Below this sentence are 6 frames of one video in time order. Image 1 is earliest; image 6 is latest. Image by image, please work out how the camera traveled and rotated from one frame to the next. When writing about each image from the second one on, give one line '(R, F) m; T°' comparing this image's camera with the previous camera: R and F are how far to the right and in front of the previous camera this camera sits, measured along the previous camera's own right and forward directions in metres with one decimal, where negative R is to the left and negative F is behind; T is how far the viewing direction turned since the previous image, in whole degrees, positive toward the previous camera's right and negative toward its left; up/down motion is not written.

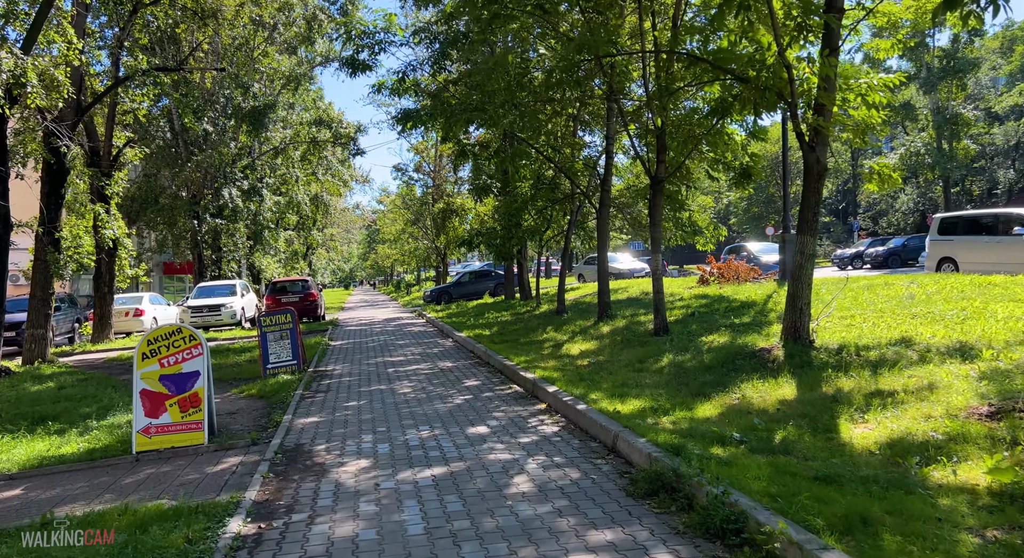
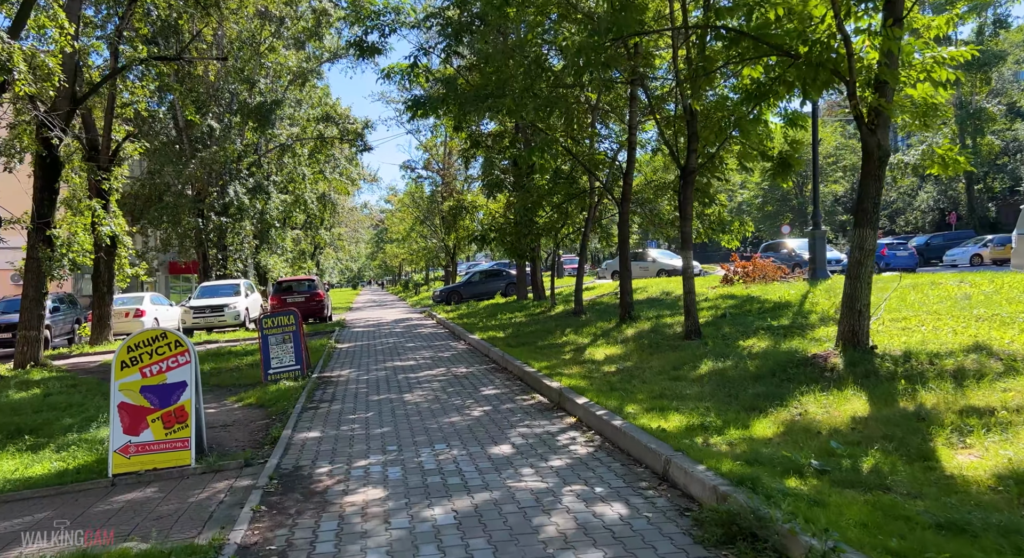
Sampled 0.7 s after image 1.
(-0.2, +0.8) m; -1°
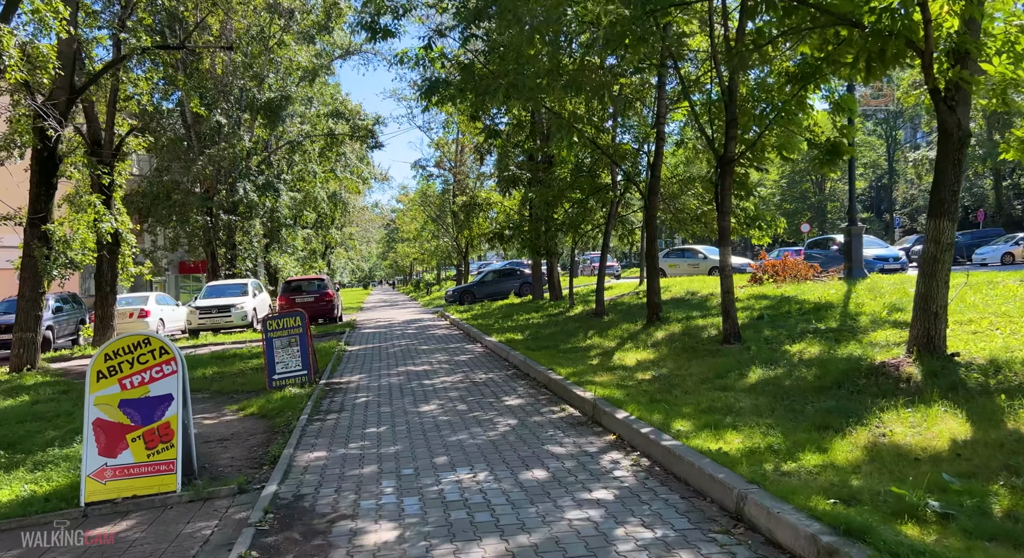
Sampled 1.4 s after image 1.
(-0.2, +0.8) m; -1°
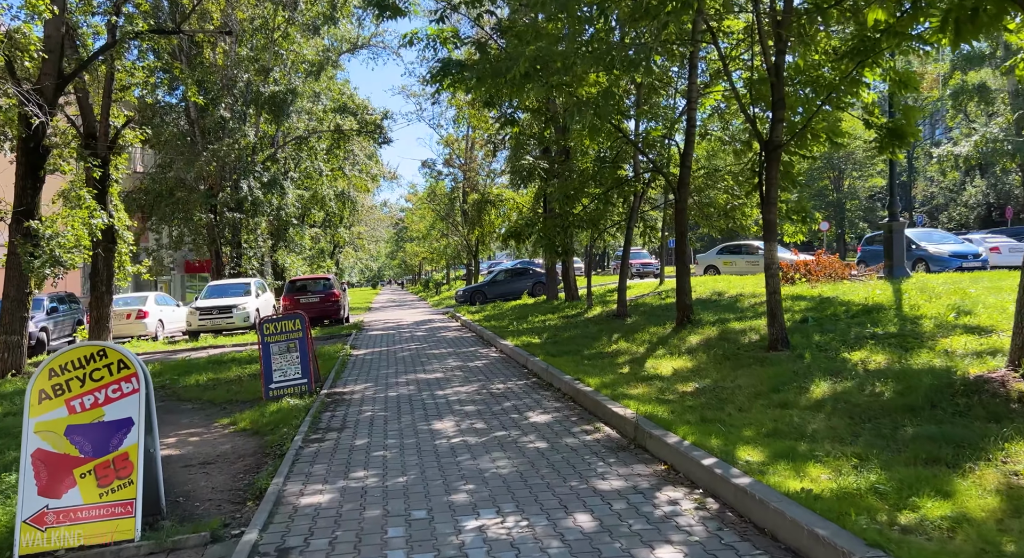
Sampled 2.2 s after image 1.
(-0.1, +1.0) m; -1°
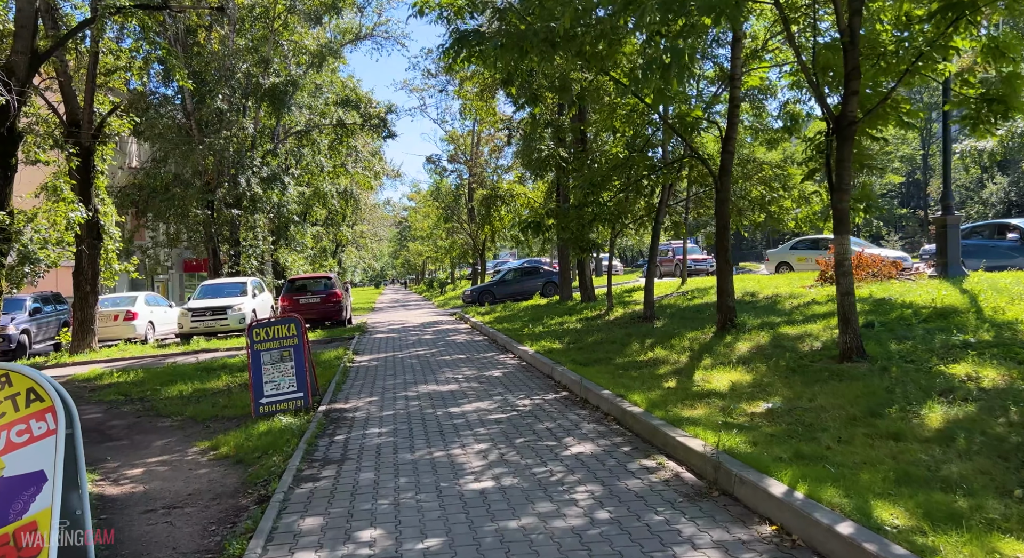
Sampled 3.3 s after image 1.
(-0.3, +1.3) m; 0°
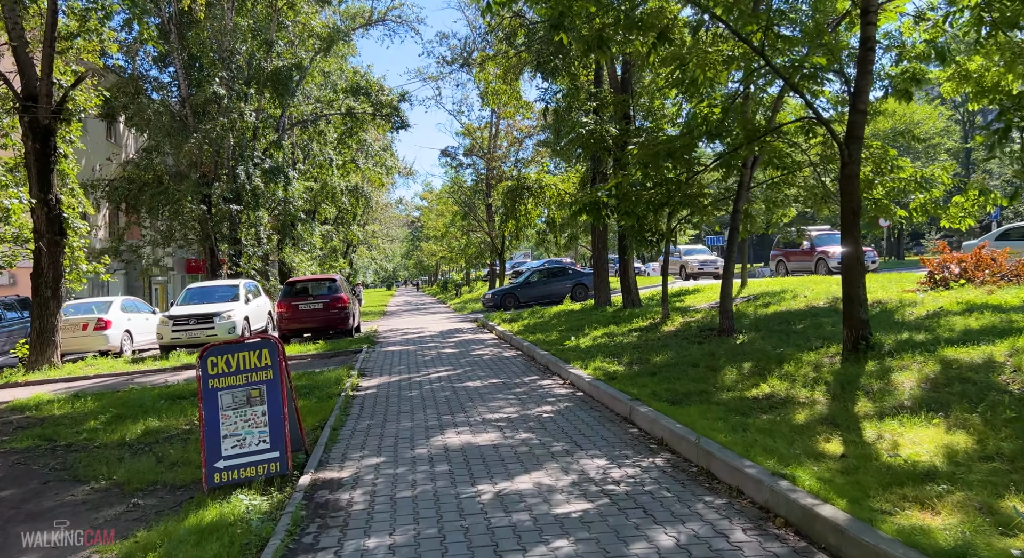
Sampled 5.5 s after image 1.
(-0.5, +2.8) m; -1°
